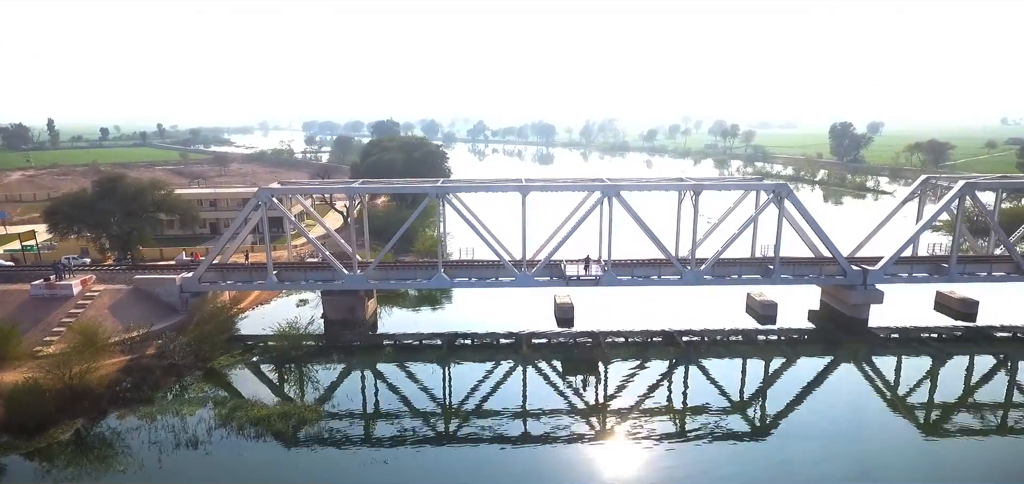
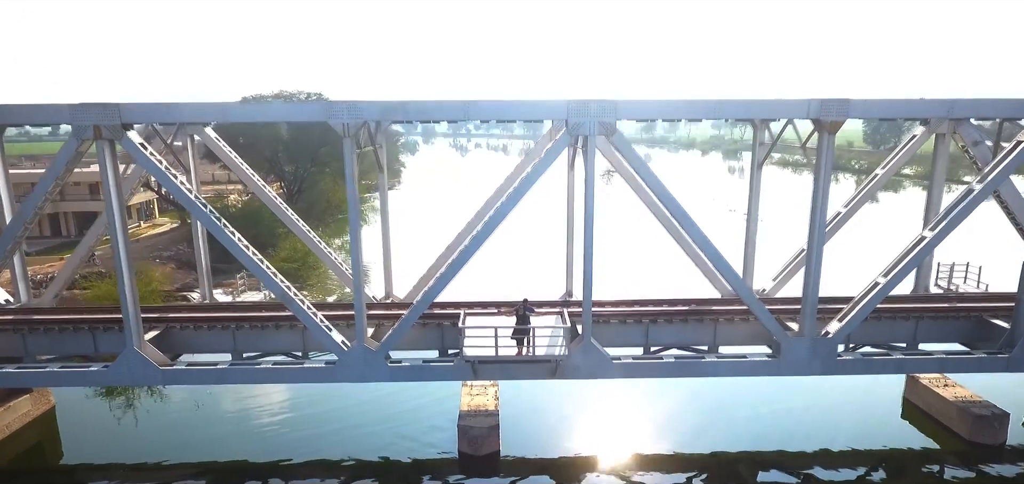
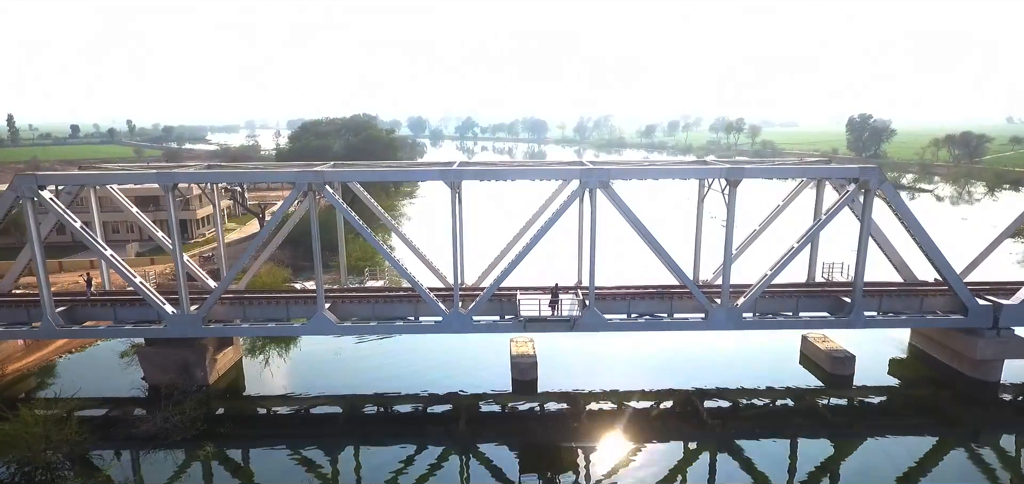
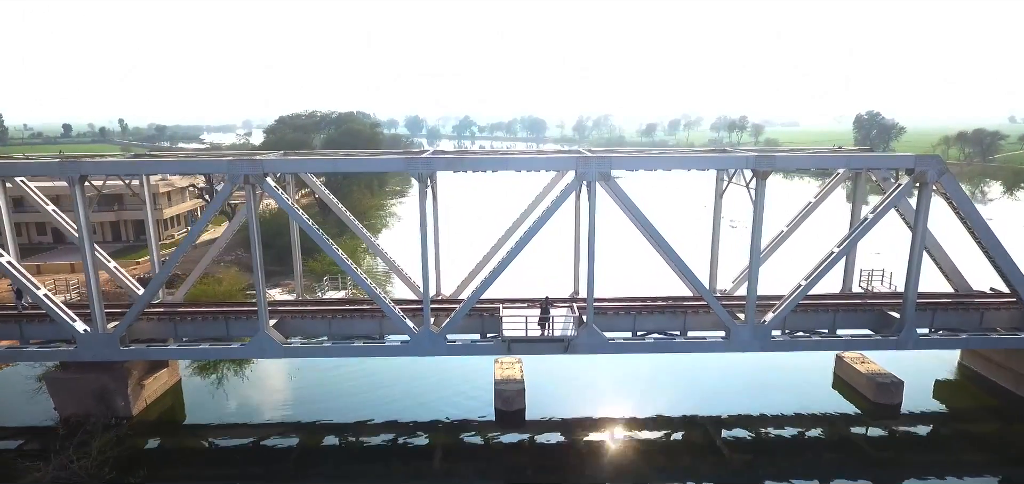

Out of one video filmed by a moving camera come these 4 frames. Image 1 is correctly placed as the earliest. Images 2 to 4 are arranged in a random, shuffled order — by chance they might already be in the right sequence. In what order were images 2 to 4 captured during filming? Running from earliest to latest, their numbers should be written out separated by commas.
3, 4, 2
